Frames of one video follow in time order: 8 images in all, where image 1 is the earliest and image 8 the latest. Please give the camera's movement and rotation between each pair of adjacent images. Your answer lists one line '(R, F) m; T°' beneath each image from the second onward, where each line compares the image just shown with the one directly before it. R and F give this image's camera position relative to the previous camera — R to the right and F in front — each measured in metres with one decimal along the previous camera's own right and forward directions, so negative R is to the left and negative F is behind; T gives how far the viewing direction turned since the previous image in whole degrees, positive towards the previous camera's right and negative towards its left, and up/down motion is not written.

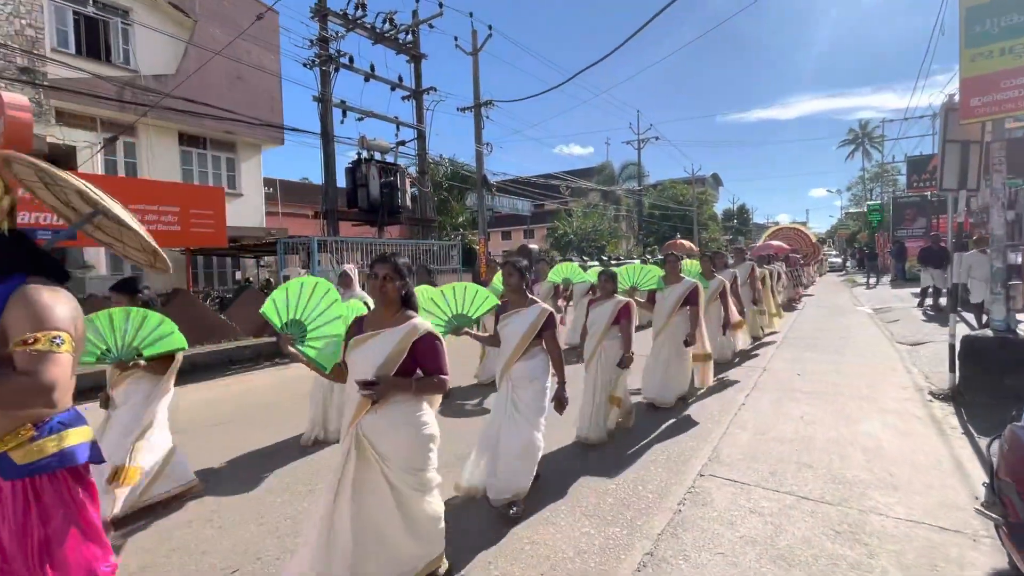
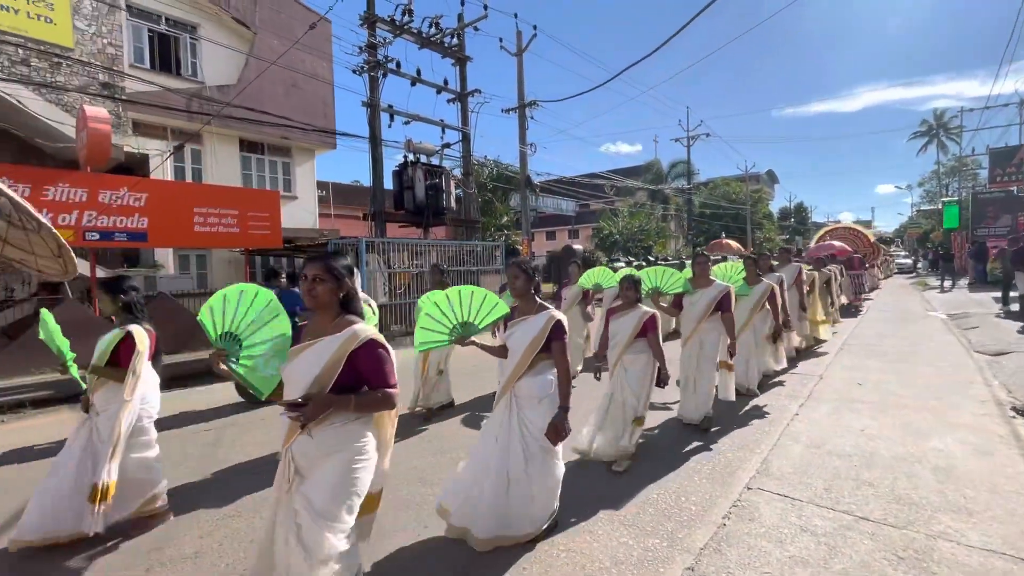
(+0.1, 0.0) m; -5°
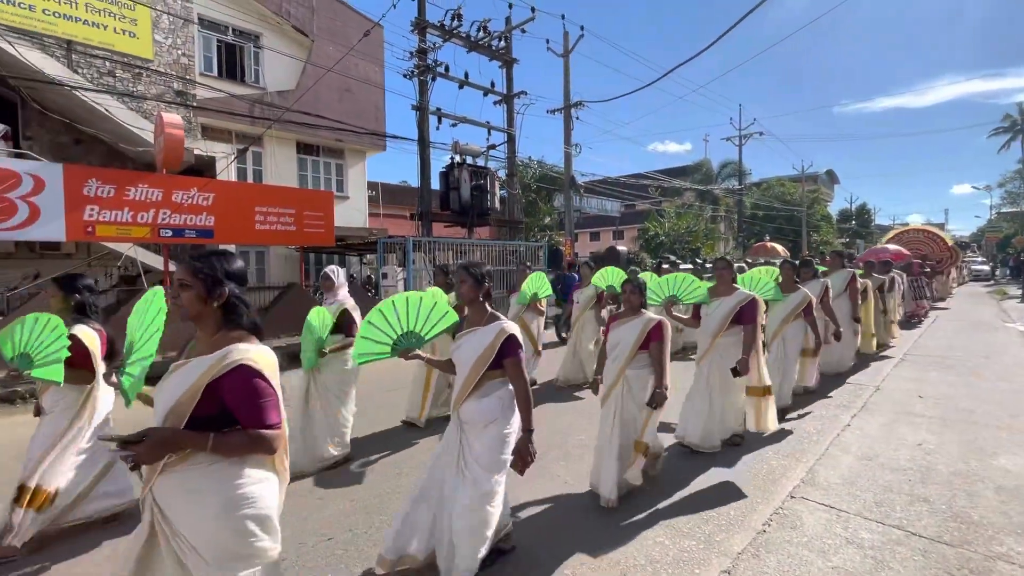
(0.0, -0.1) m; -5°
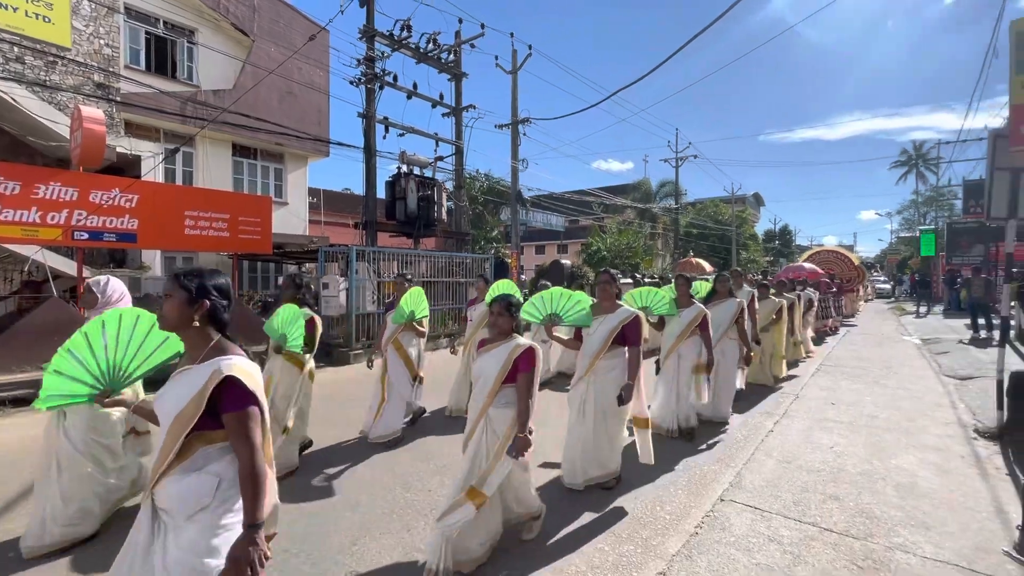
(0.0, -0.1) m; +7°
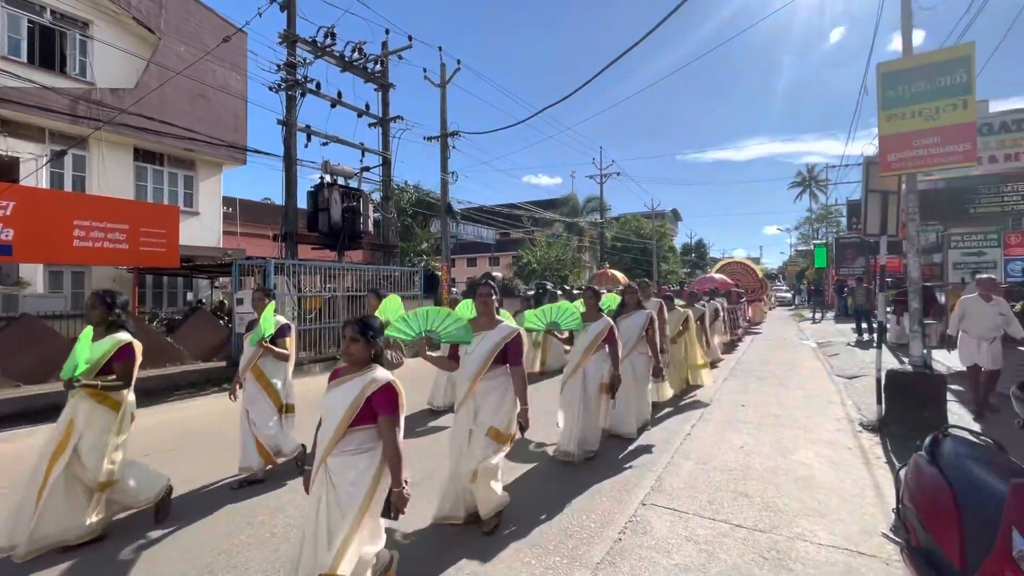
(+0.1, 0.0) m; +8°
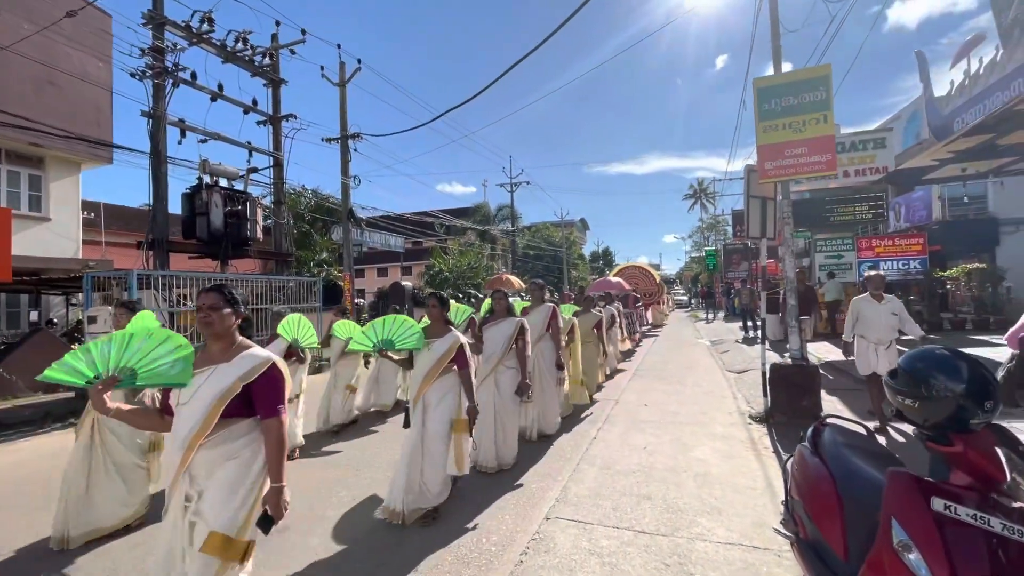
(+0.2, +0.3) m; +10°
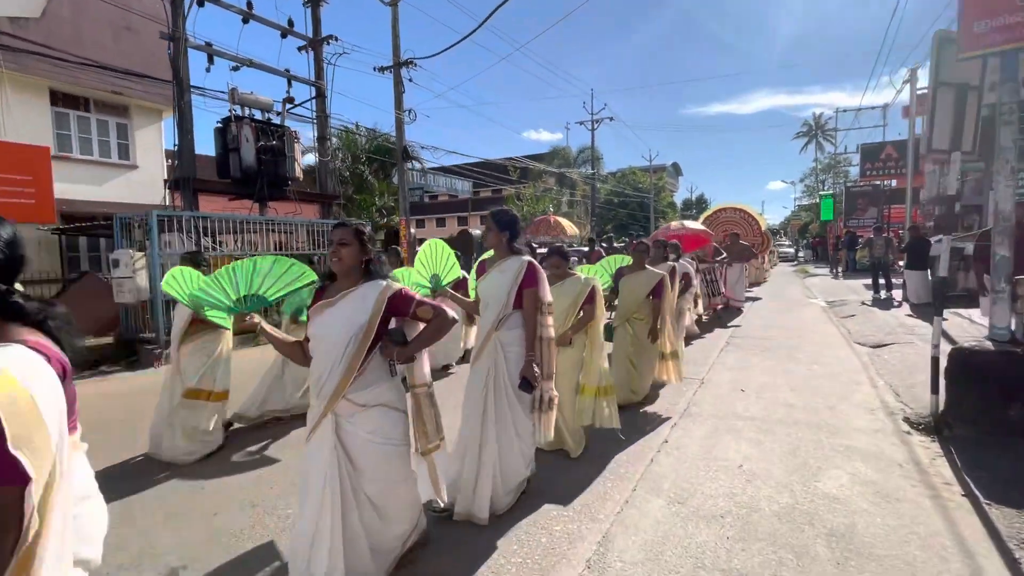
(+0.4, +1.9) m; -10°
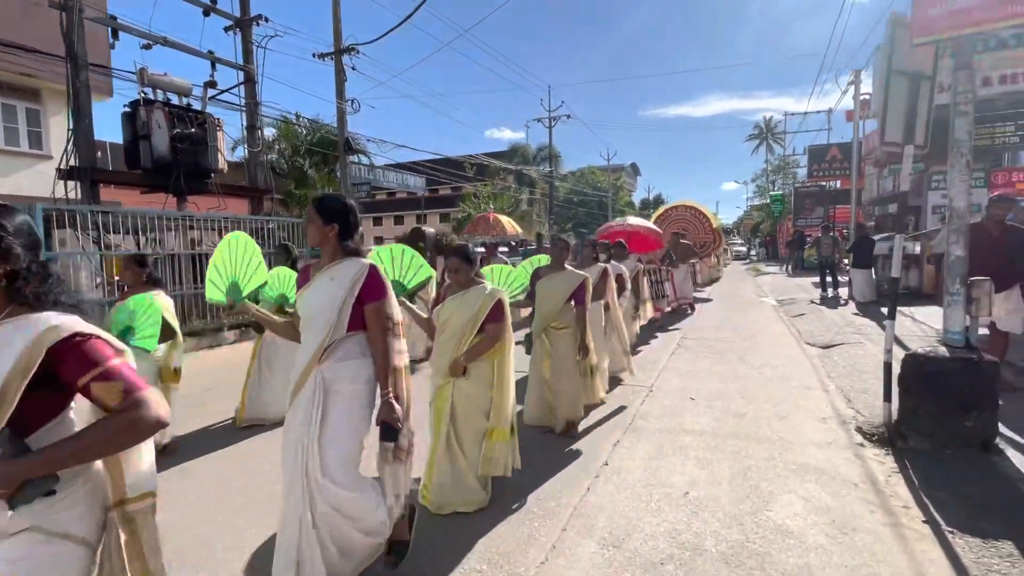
(+0.4, +0.6) m; +4°
